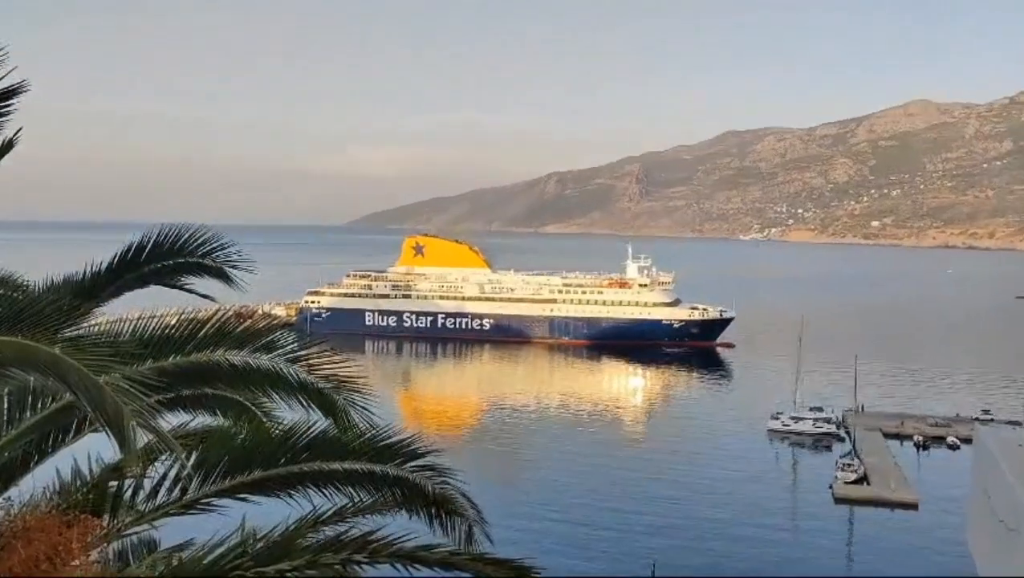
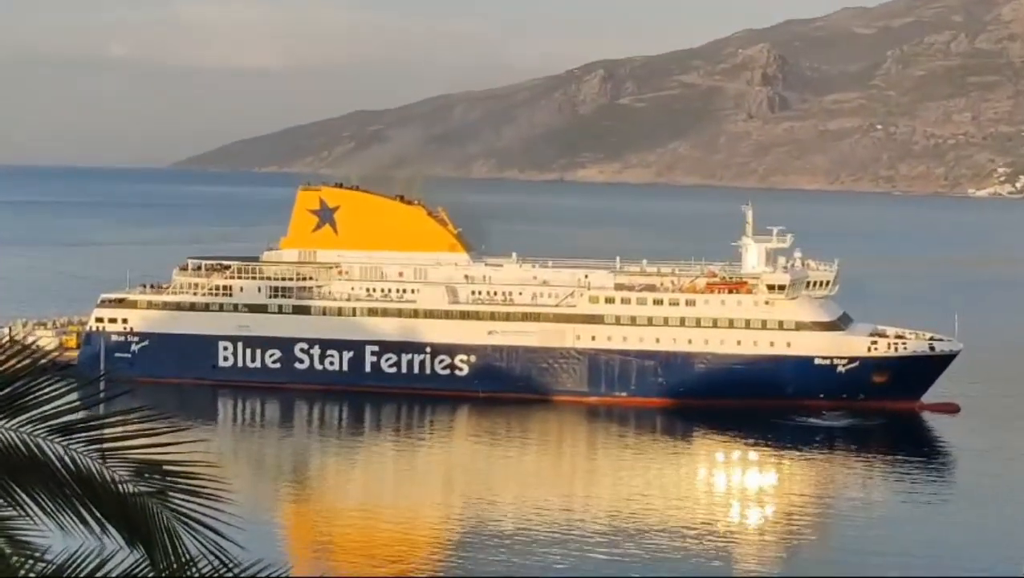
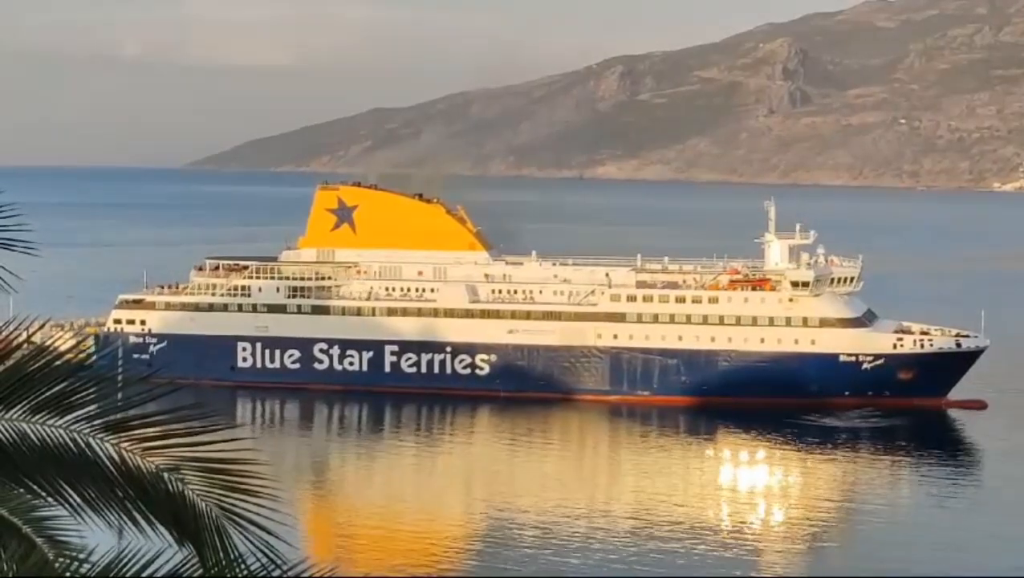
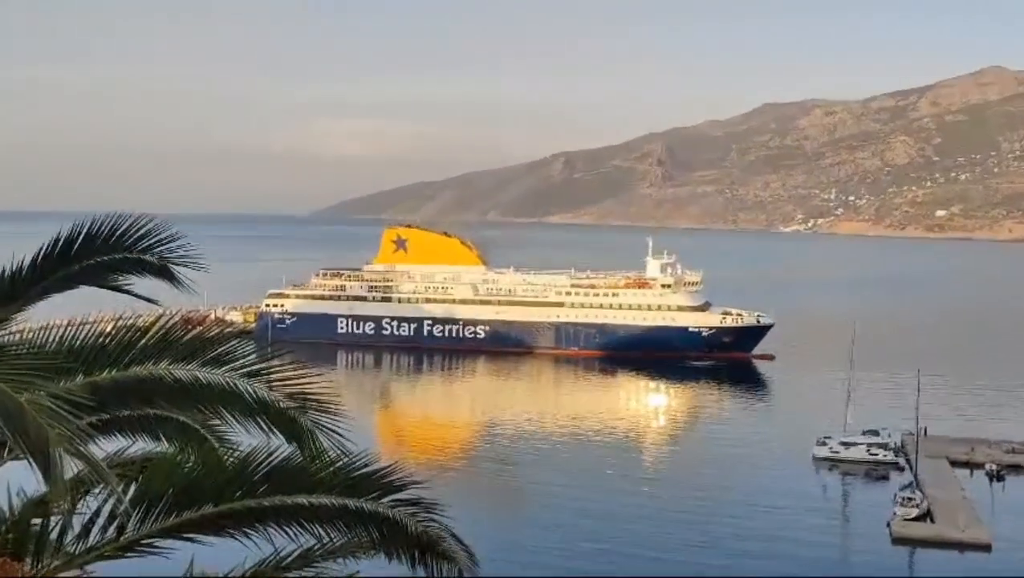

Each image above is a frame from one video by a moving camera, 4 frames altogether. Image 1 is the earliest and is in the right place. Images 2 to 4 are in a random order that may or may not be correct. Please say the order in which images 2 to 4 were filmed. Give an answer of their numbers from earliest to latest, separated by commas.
4, 2, 3
